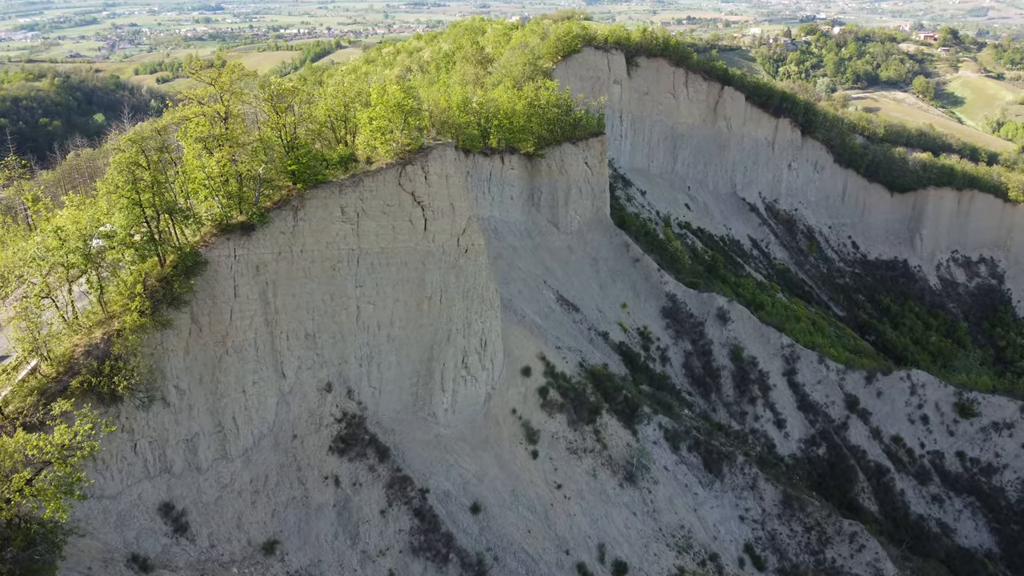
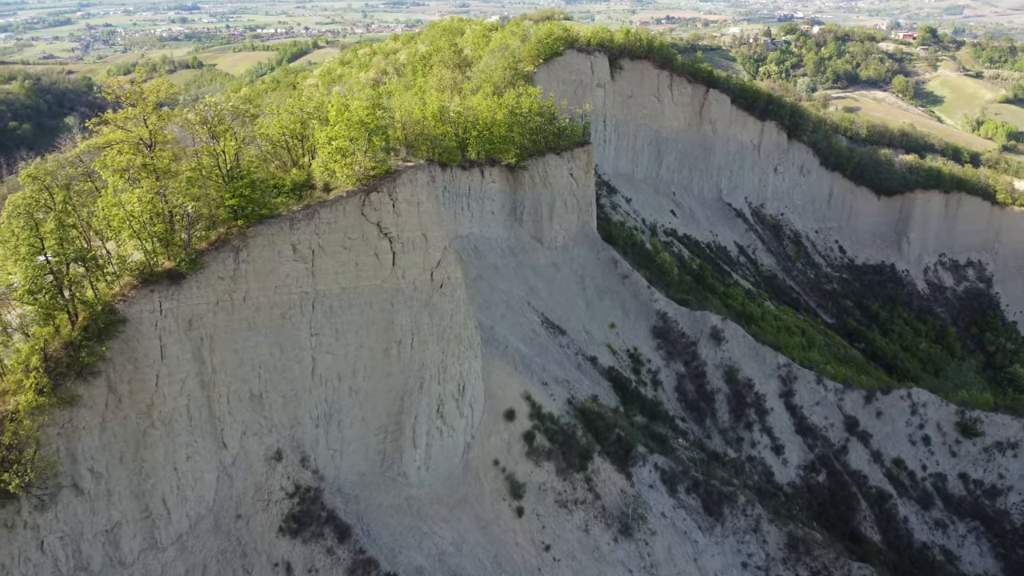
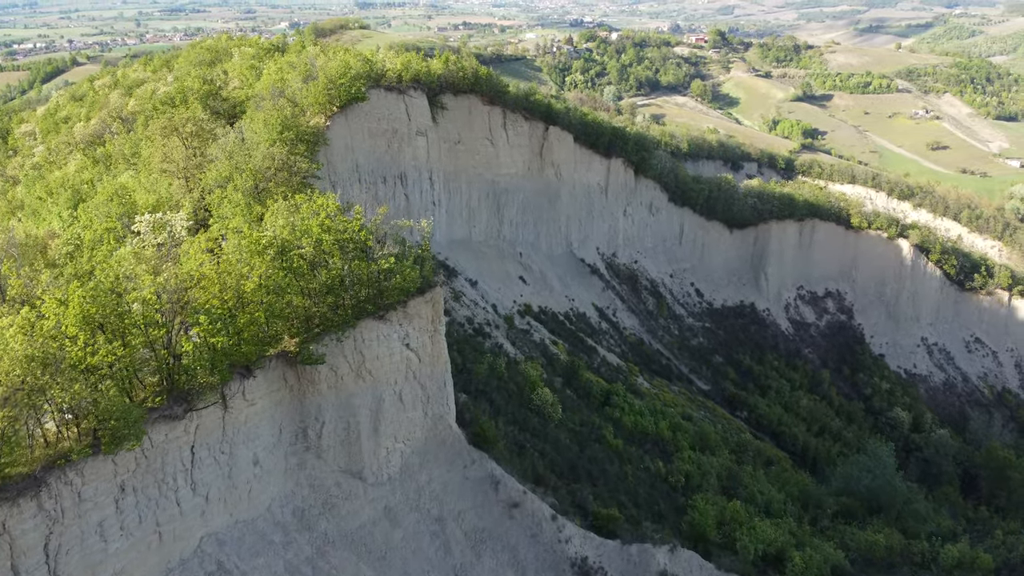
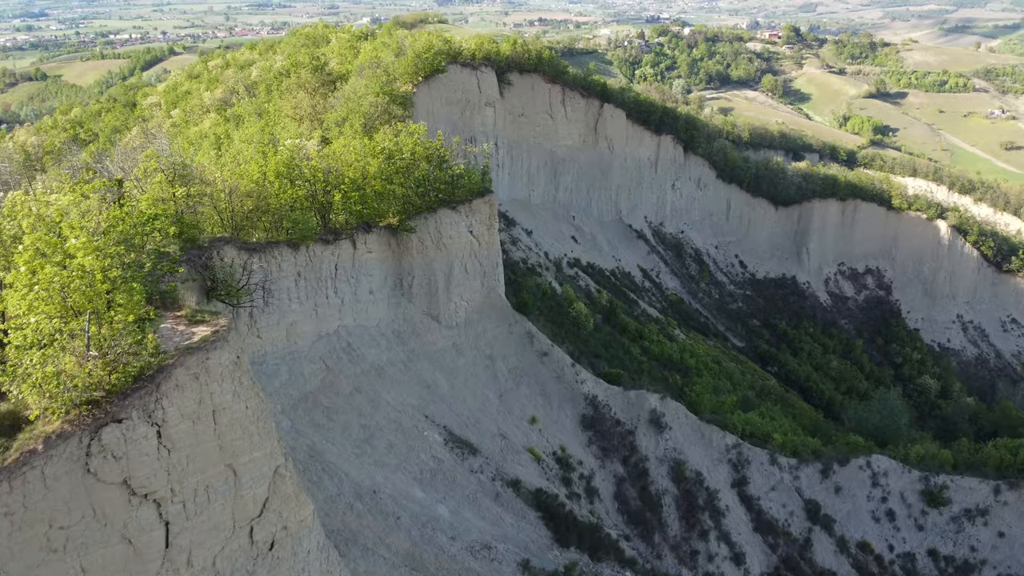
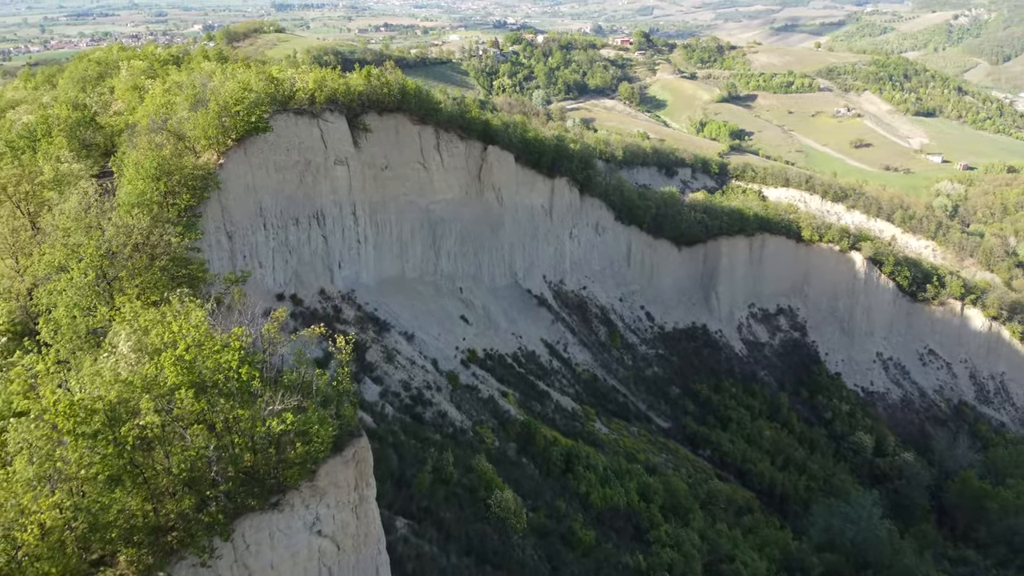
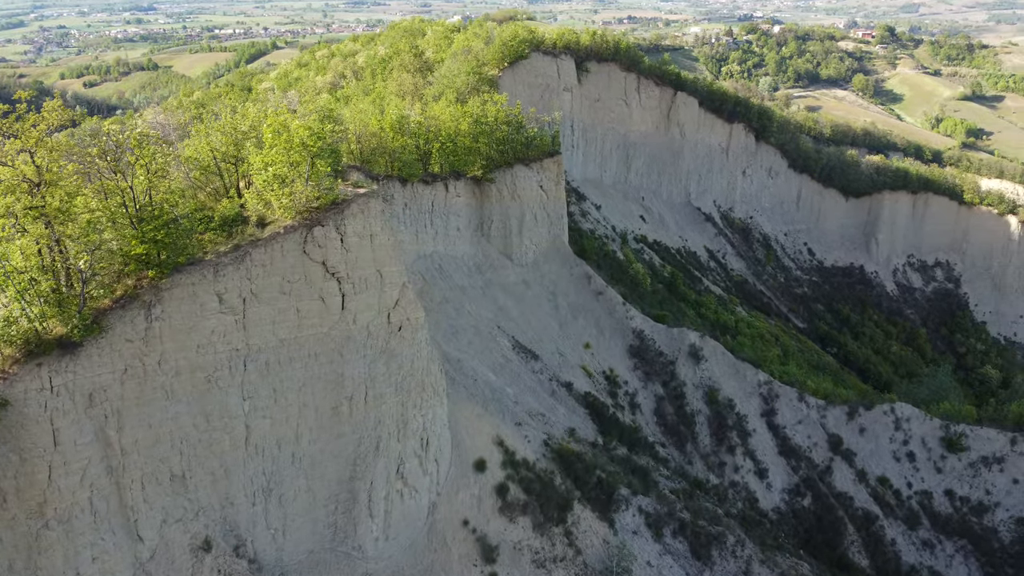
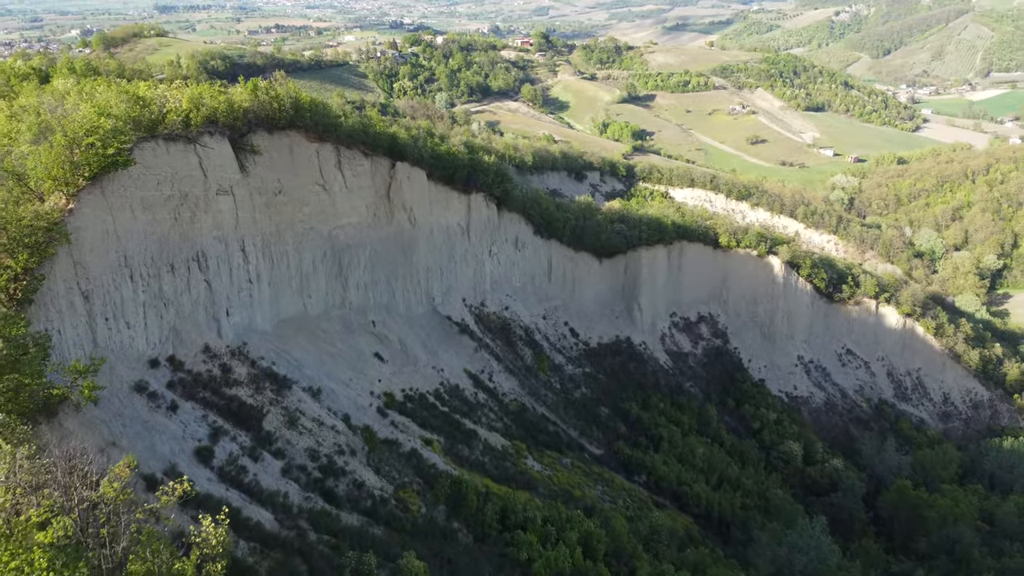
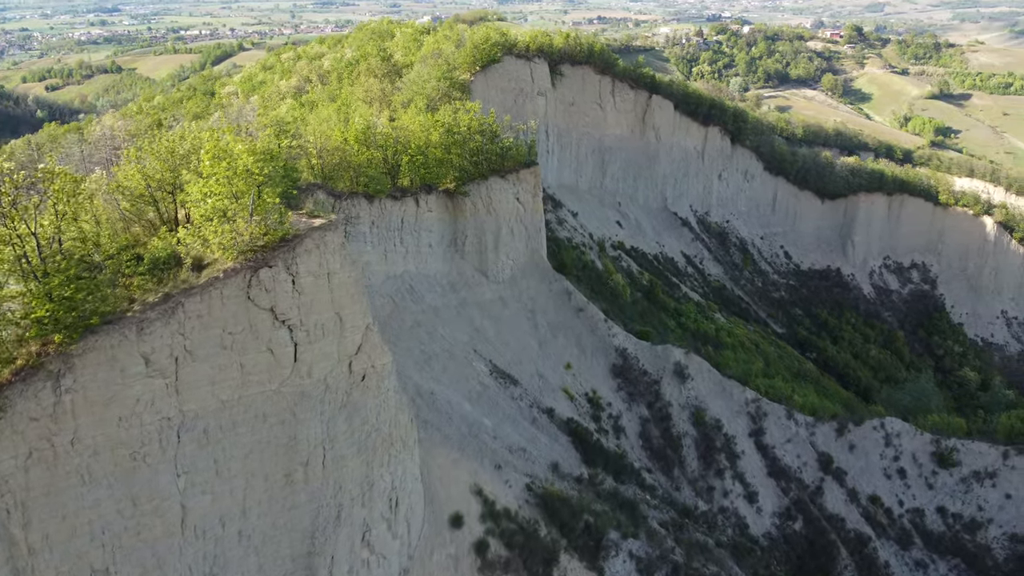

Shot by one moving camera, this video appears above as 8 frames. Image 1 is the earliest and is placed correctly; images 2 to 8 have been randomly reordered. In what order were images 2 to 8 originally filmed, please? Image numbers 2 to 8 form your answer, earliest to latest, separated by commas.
2, 6, 8, 4, 3, 5, 7
